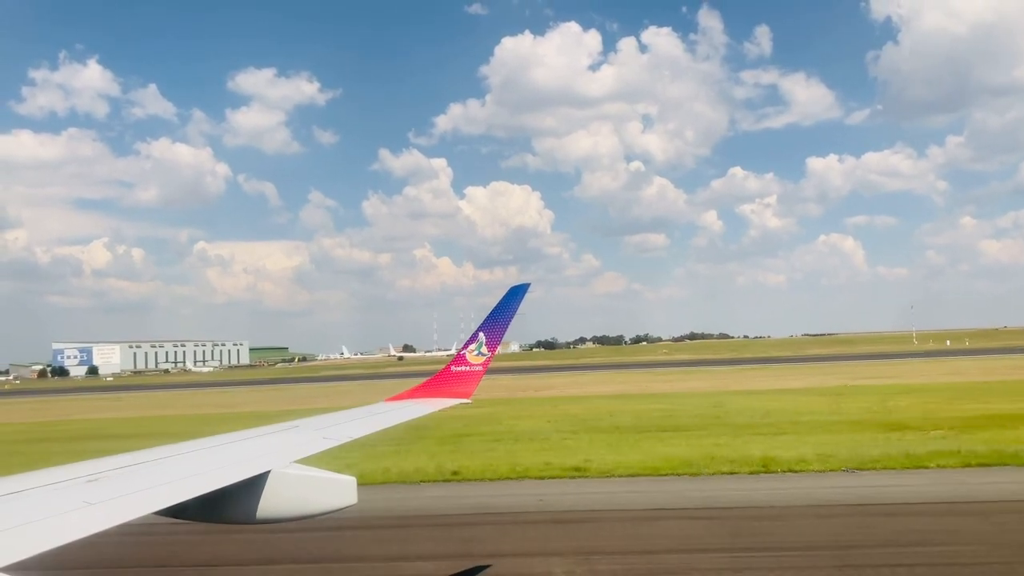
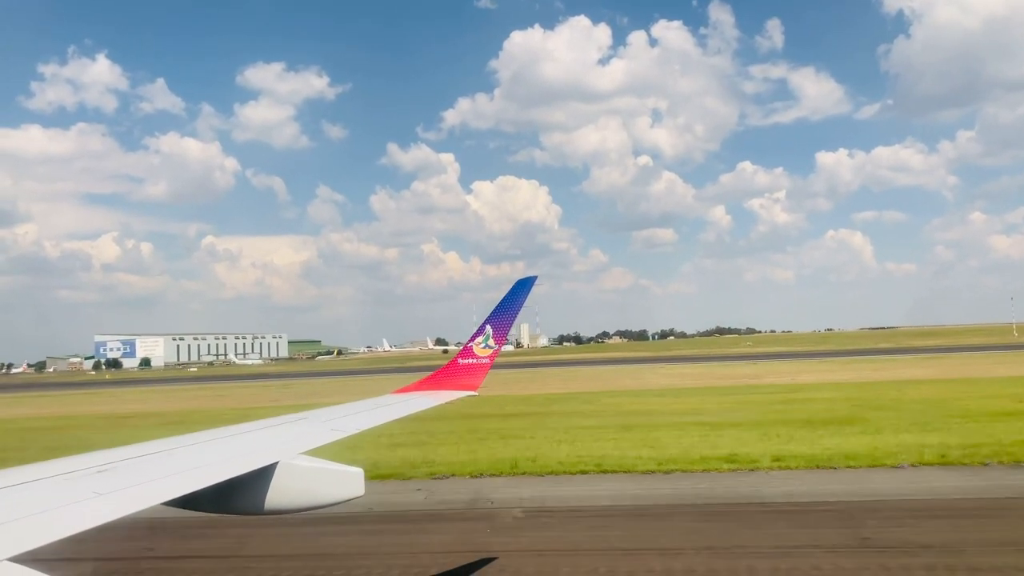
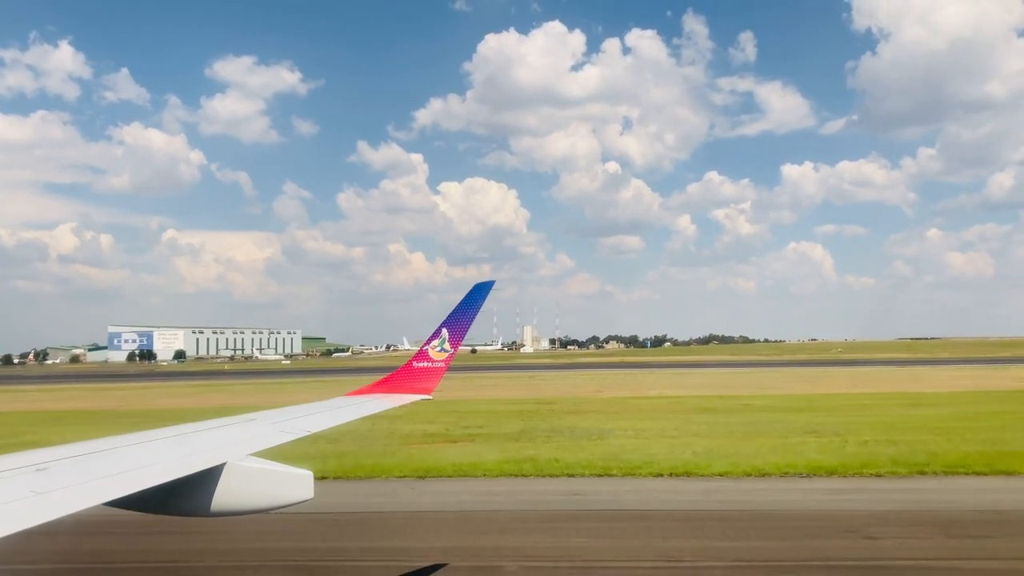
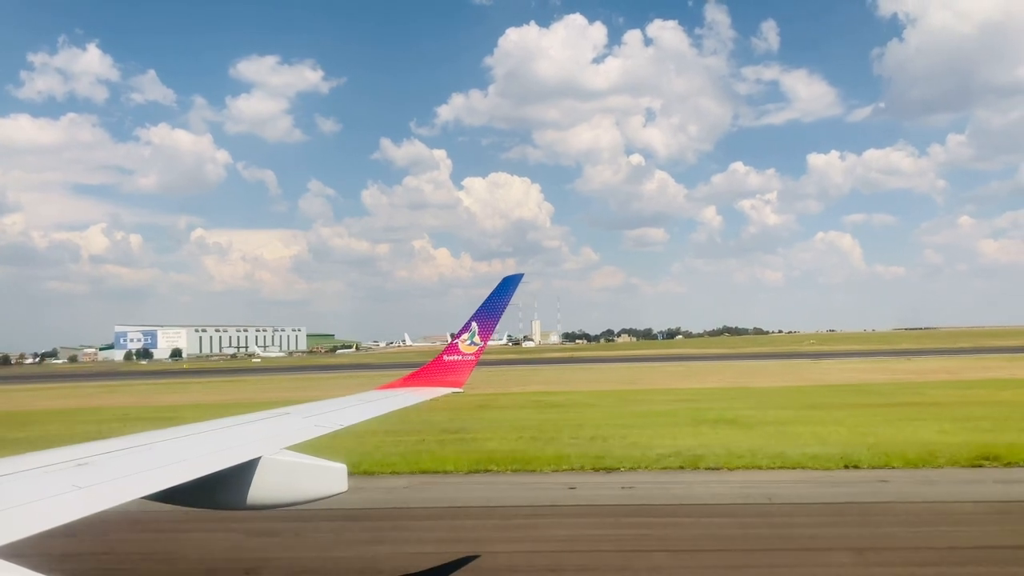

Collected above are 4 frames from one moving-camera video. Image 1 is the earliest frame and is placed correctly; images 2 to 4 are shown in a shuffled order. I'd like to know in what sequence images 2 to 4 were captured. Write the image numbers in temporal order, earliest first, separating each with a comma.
2, 4, 3
